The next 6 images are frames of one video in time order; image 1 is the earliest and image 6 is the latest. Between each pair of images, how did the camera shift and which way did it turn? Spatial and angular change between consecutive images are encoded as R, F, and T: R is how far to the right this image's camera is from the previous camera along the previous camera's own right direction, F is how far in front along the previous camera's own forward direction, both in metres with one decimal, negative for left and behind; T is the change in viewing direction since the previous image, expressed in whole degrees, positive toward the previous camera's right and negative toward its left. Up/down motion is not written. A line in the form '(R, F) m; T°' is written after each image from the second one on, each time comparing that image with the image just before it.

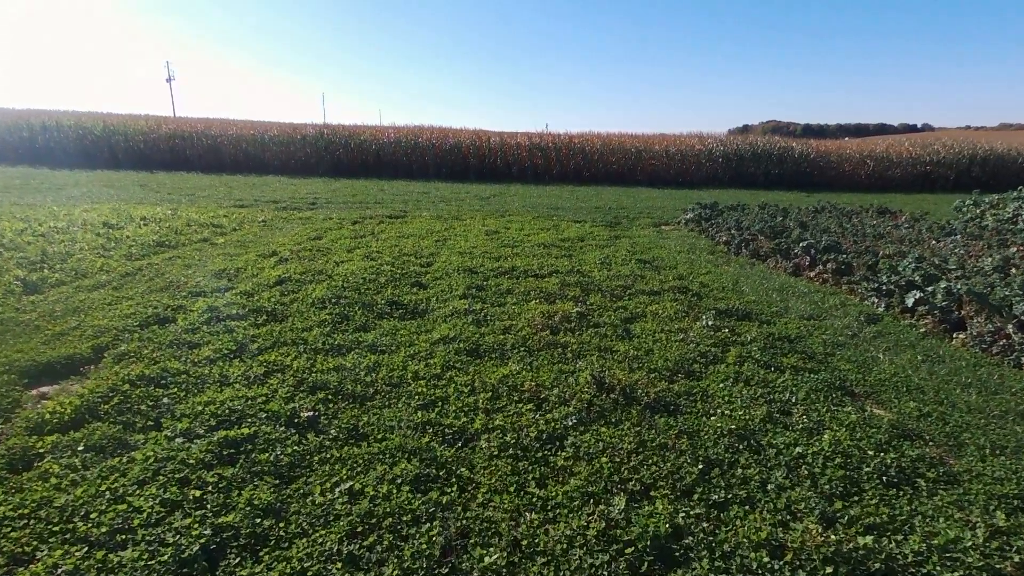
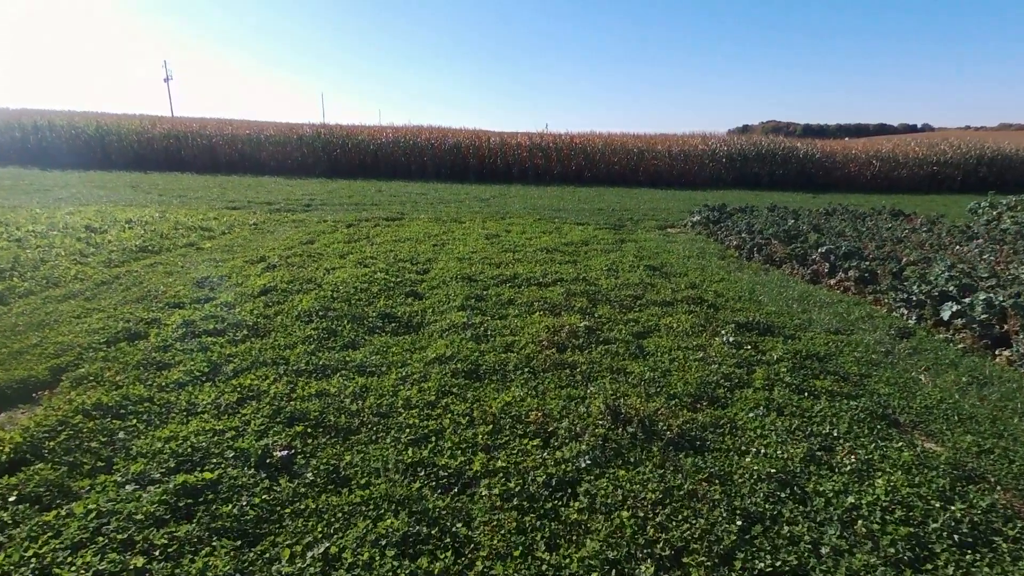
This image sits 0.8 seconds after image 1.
(0.0, +0.5) m; 0°
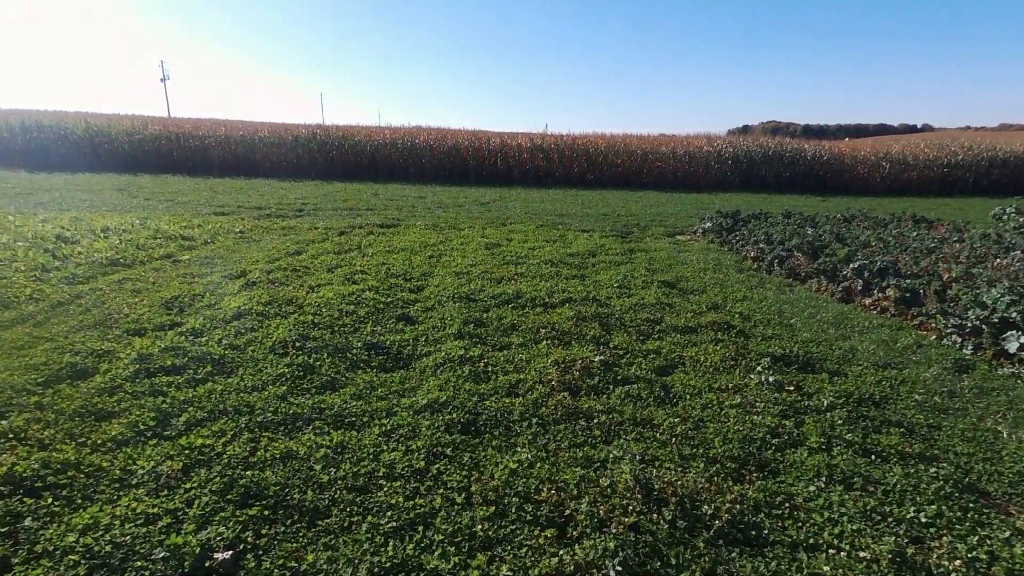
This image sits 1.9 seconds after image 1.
(0.0, +0.7) m; 0°
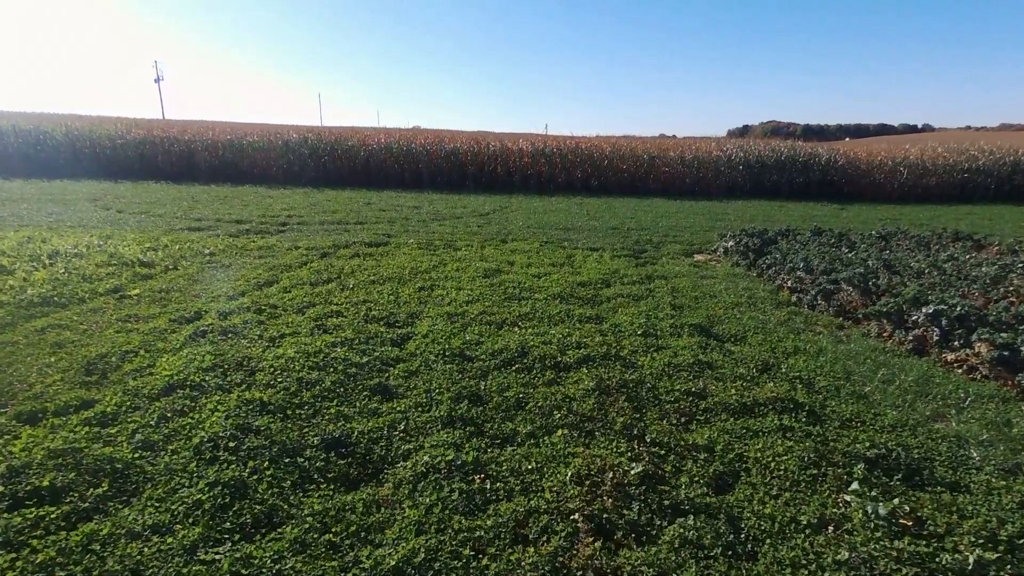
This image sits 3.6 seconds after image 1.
(0.0, +1.2) m; 0°
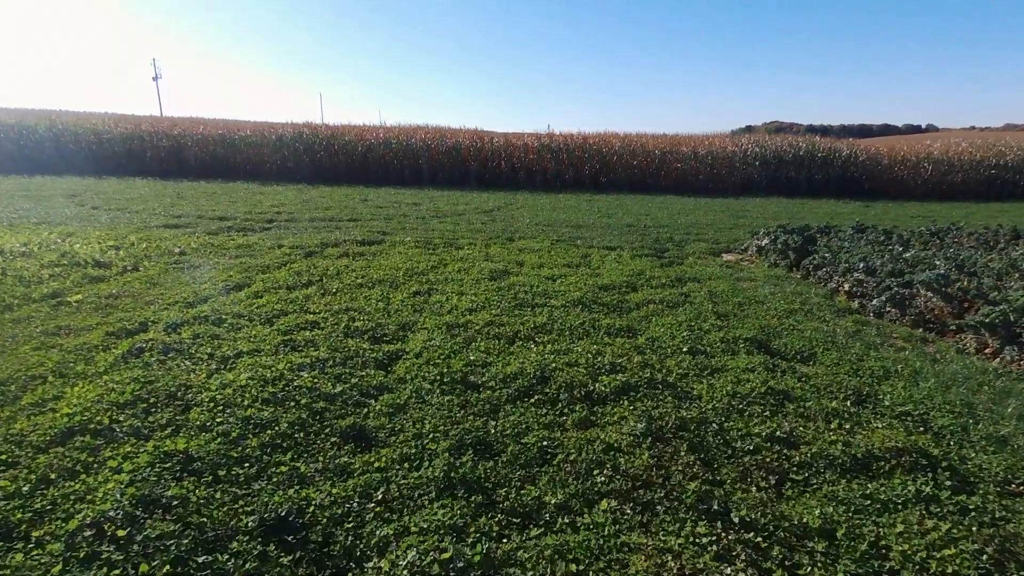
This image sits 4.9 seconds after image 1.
(-0.1, +1.2) m; 0°
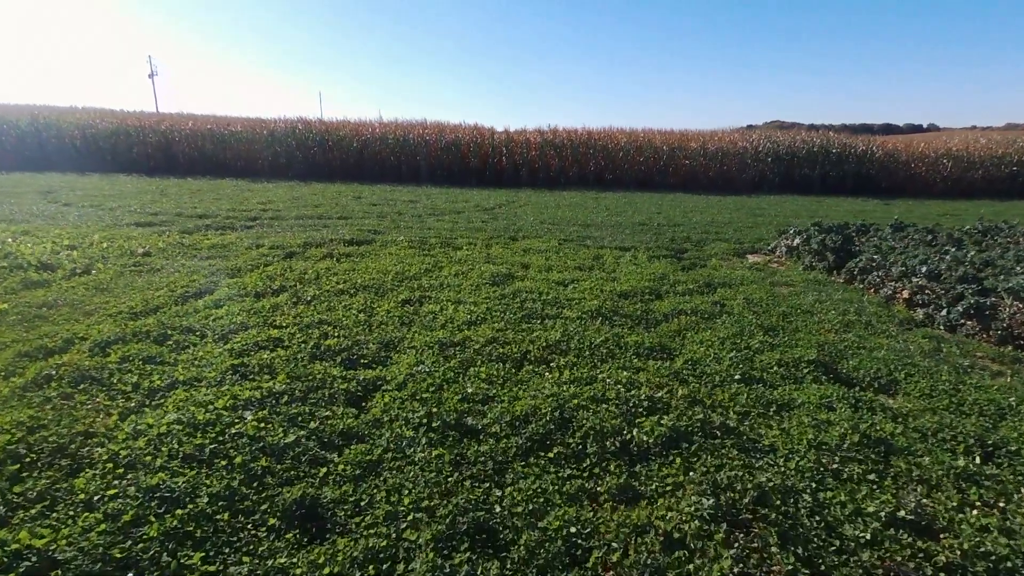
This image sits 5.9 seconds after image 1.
(0.0, +1.0) m; 0°
